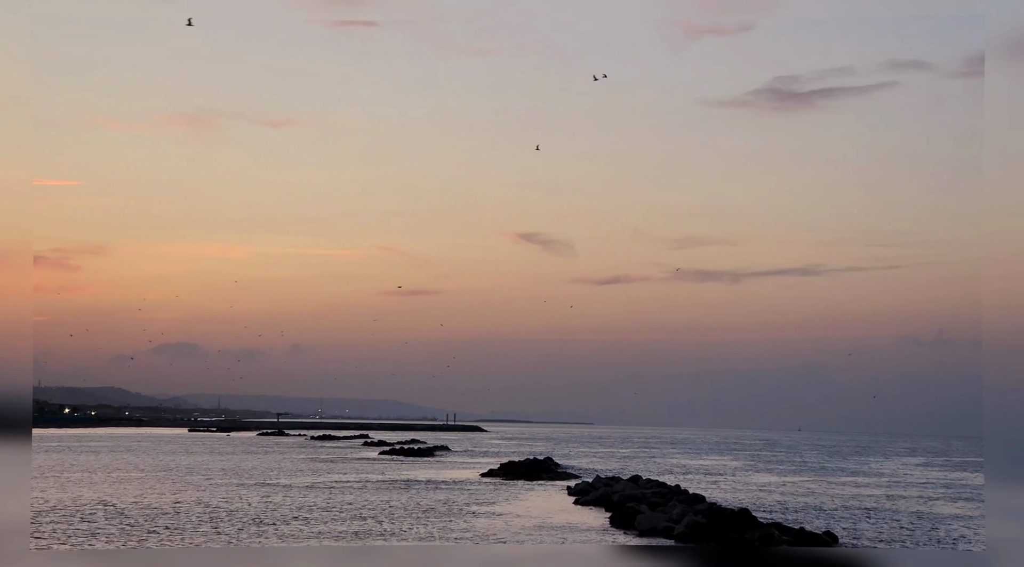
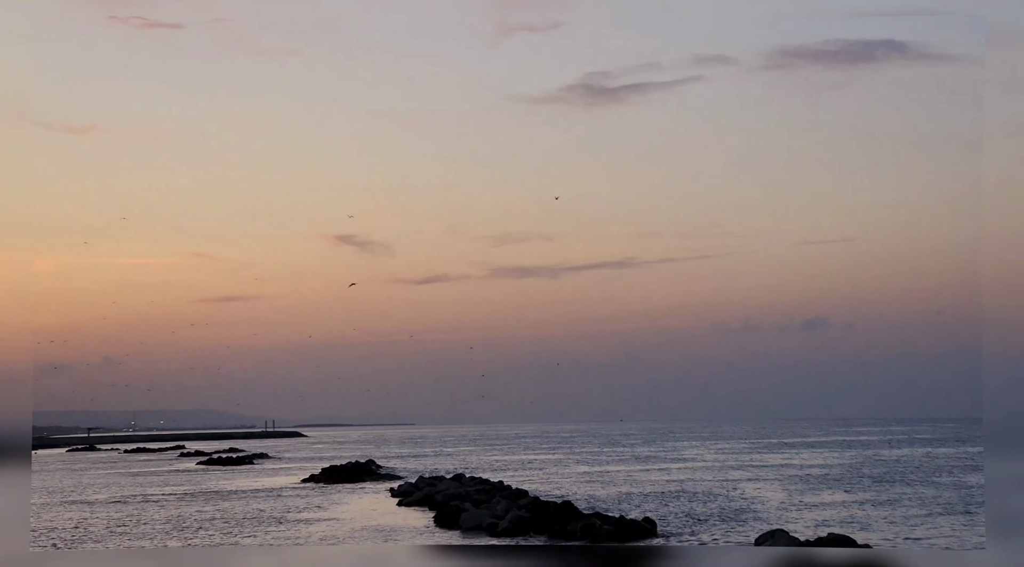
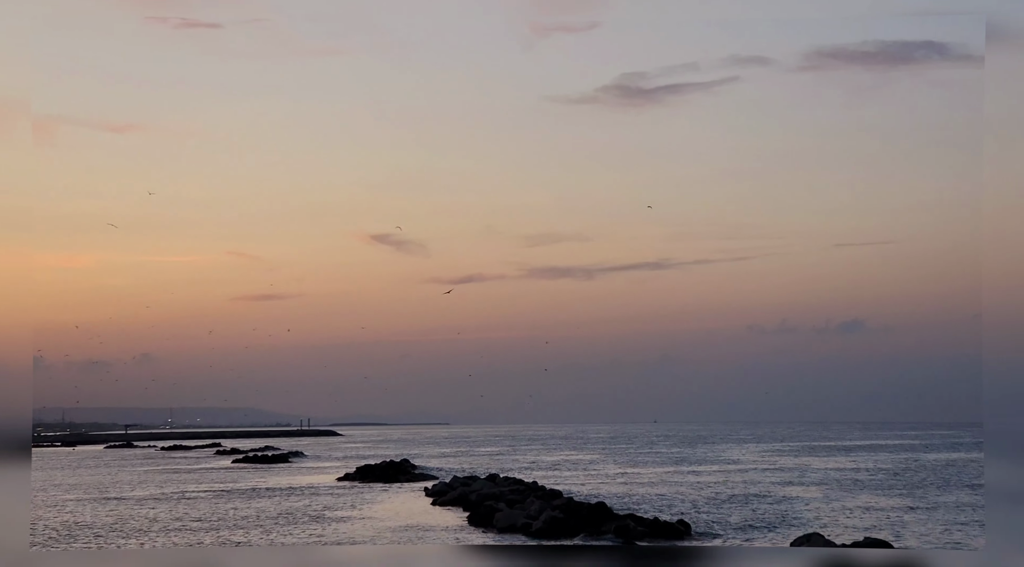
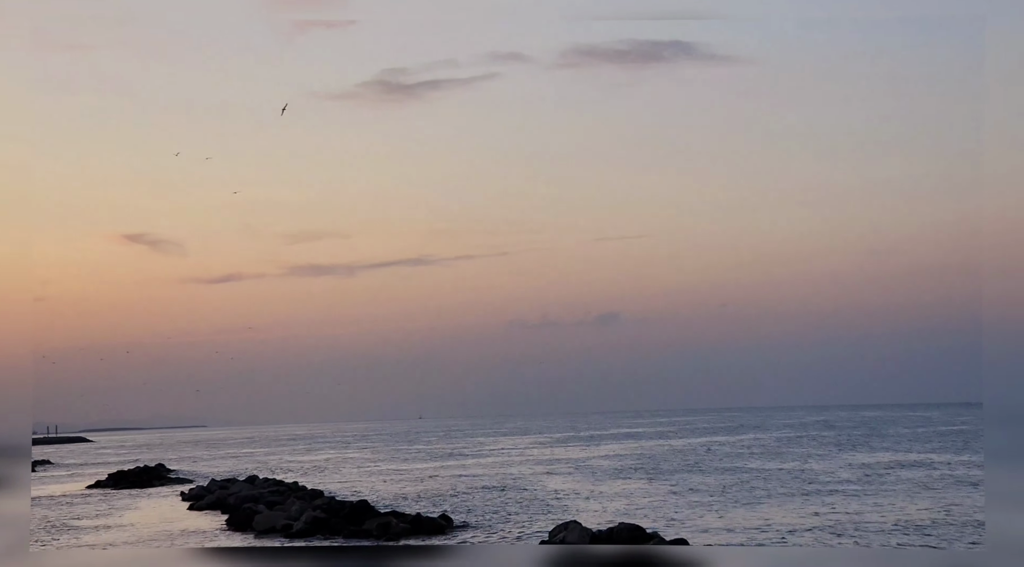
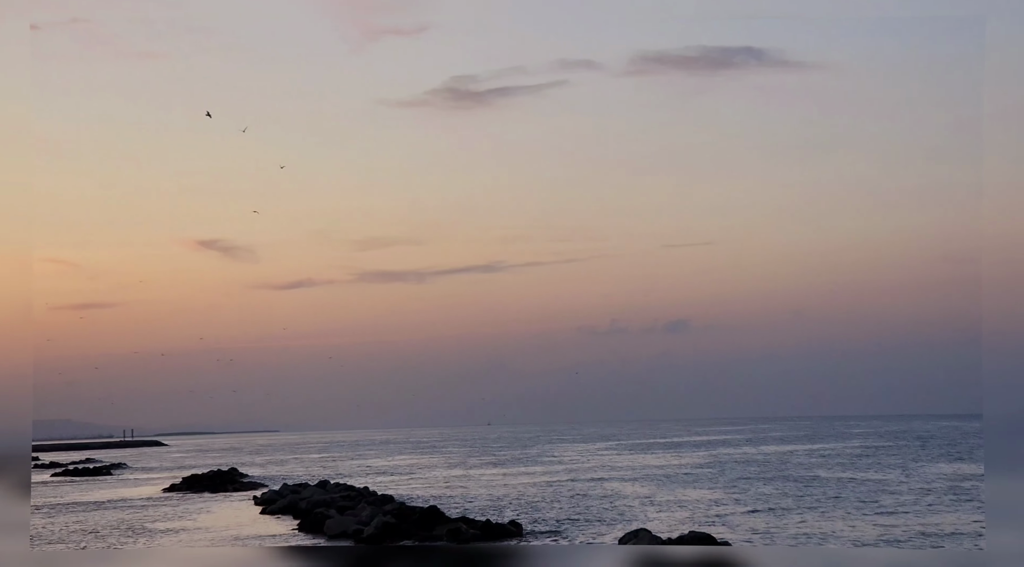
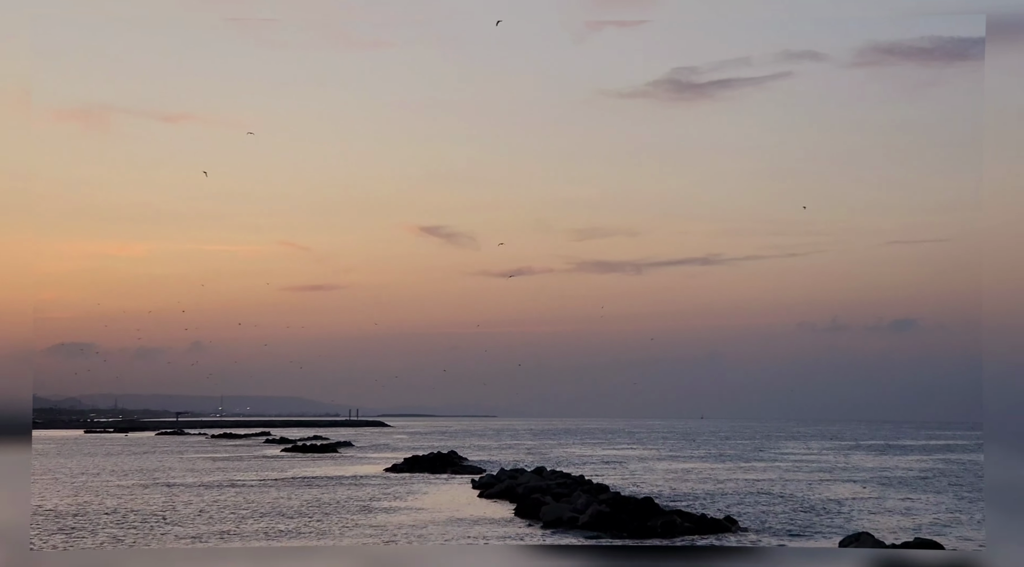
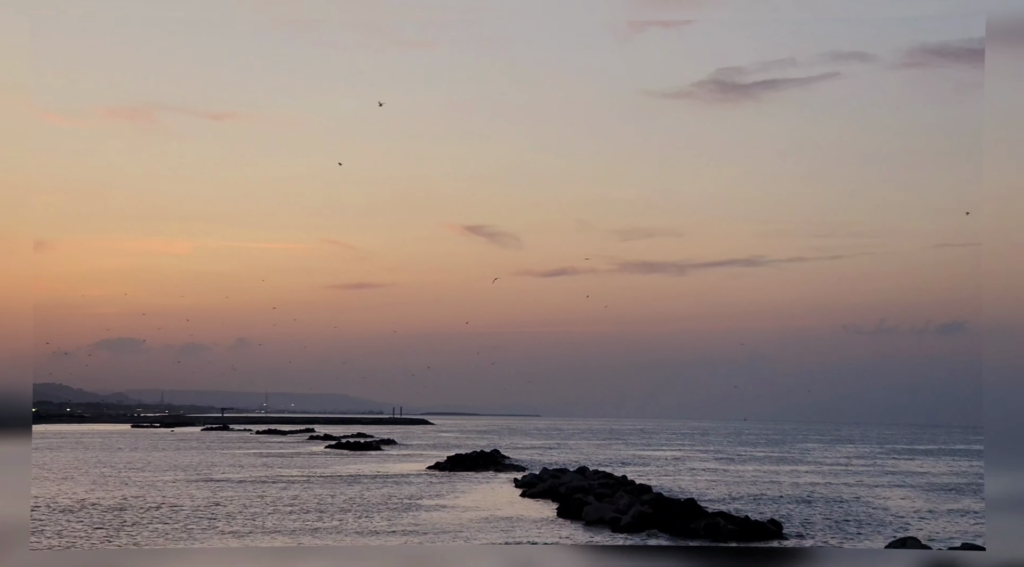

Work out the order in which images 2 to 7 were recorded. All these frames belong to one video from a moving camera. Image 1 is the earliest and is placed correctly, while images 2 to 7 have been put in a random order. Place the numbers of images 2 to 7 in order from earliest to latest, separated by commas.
7, 6, 3, 2, 5, 4
